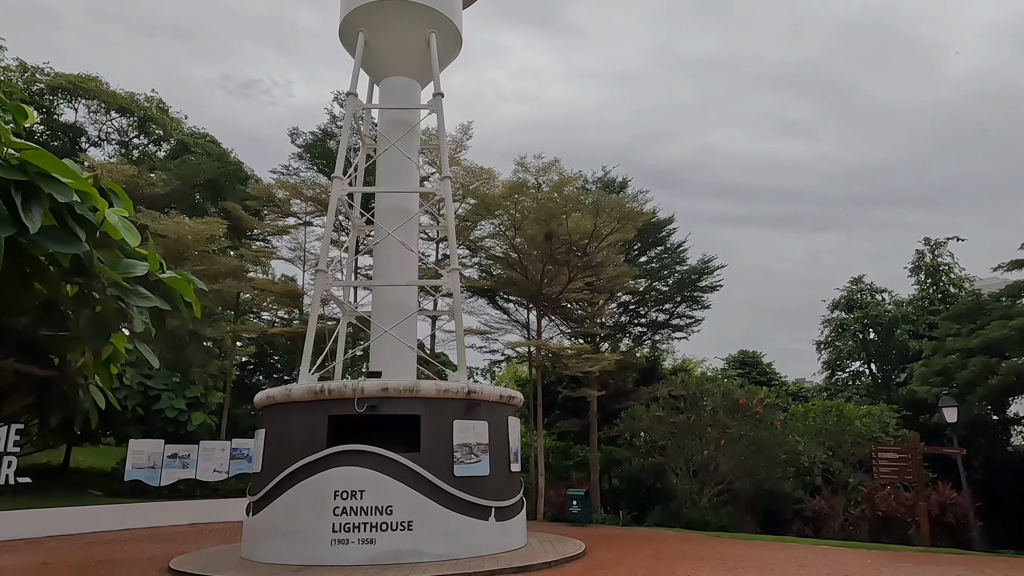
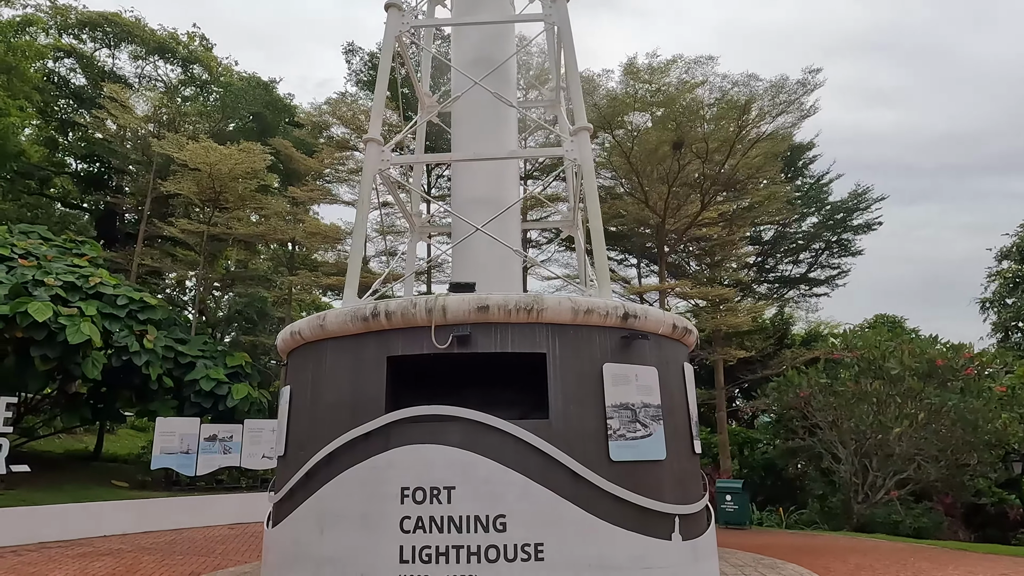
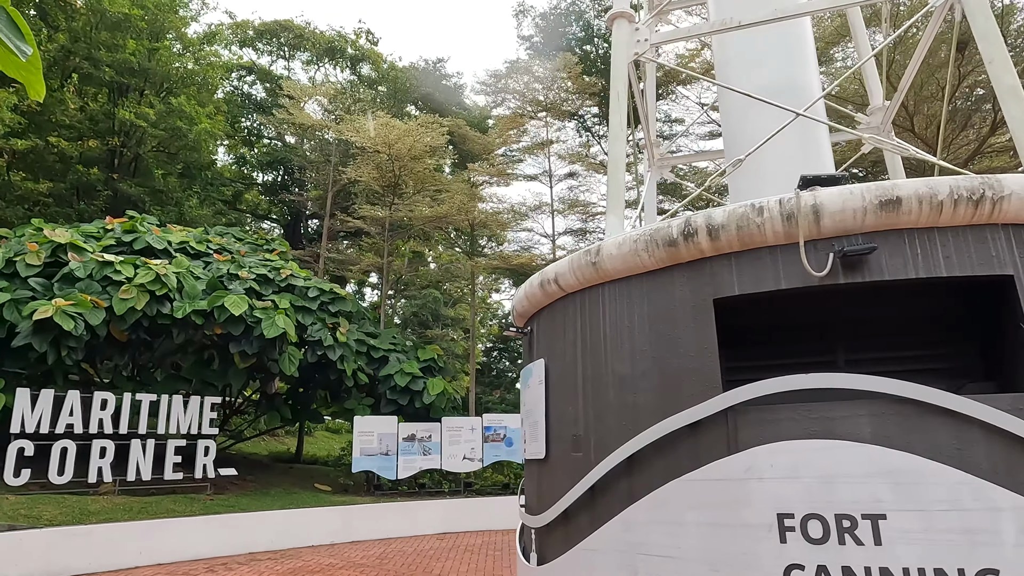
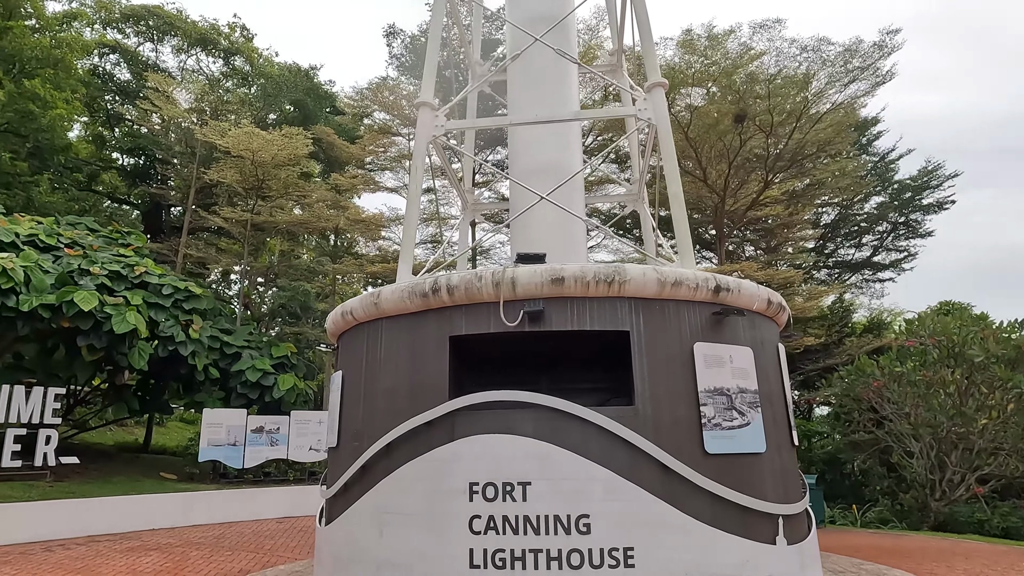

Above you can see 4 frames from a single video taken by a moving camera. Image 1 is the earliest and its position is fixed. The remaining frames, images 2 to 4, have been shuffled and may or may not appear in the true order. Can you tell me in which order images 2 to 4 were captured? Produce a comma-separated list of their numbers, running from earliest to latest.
2, 4, 3
